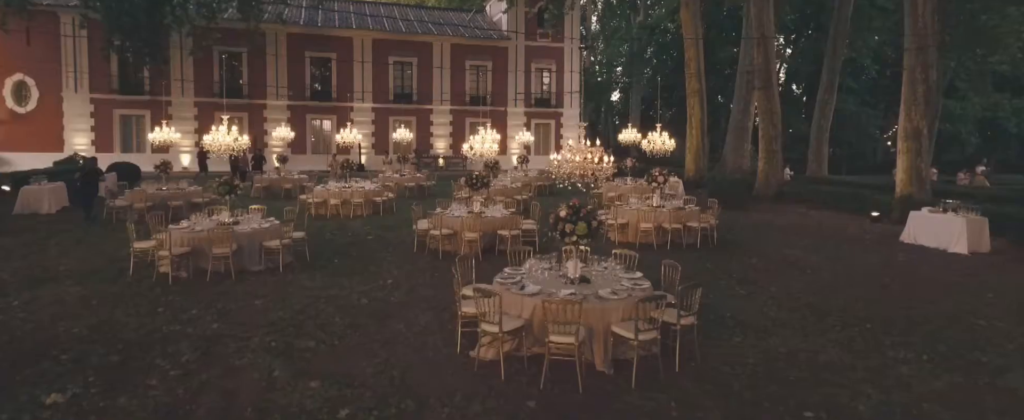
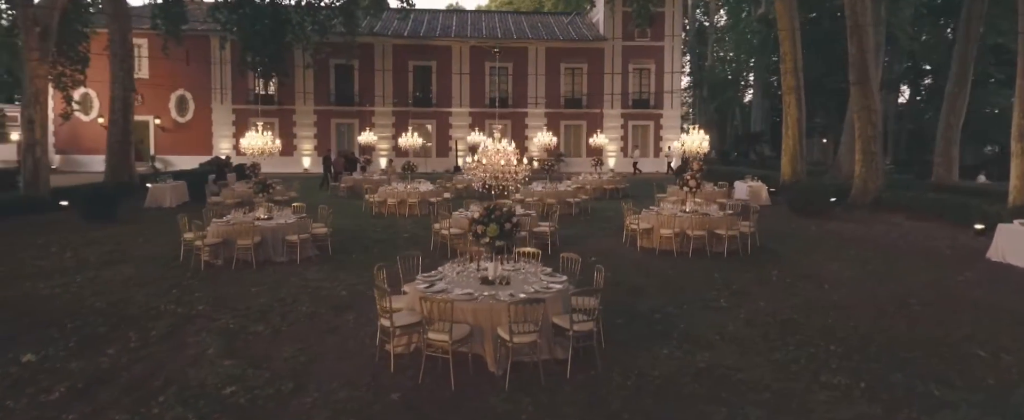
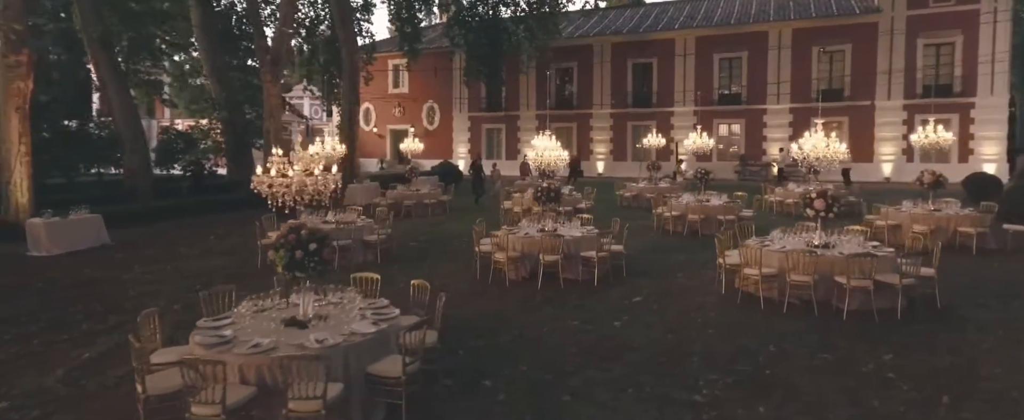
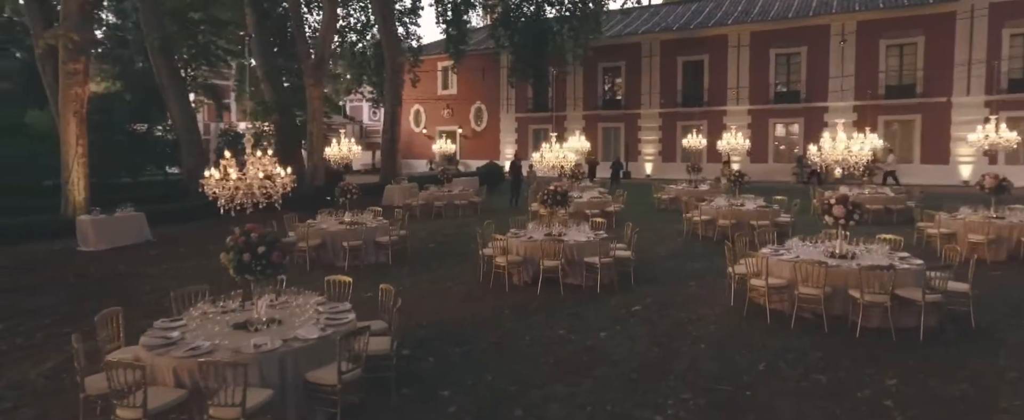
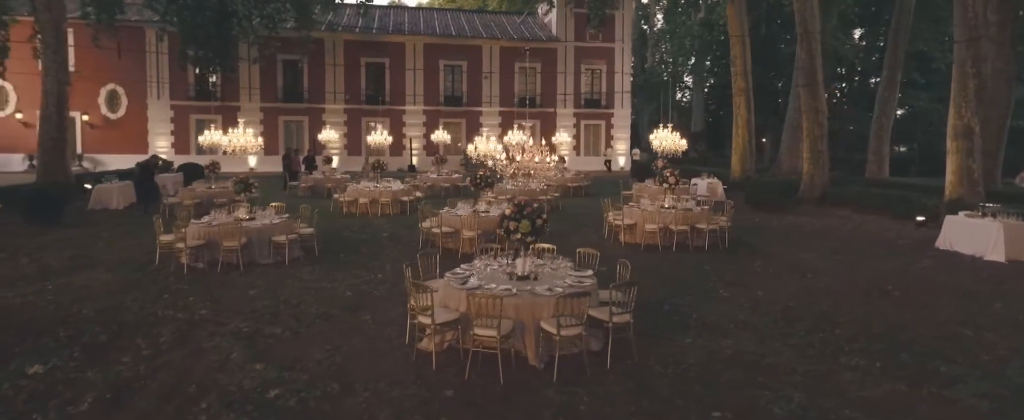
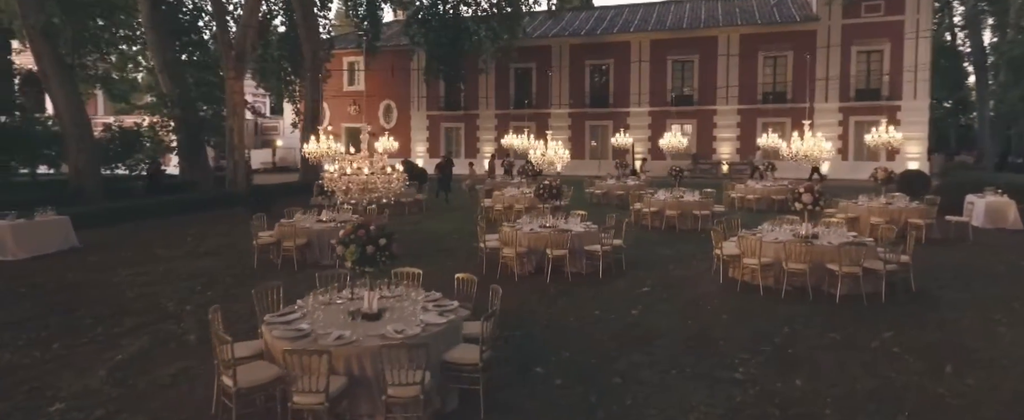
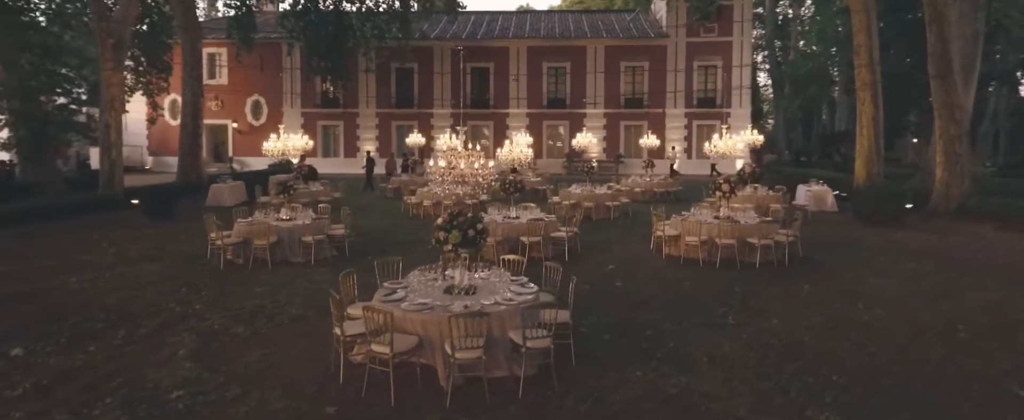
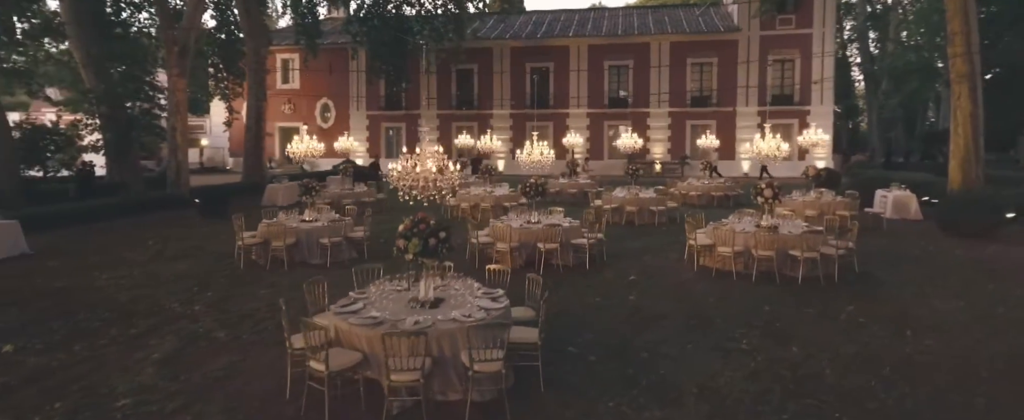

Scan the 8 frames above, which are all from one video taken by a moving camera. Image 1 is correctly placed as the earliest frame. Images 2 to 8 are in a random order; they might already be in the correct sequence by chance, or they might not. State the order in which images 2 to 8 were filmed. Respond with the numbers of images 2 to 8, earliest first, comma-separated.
5, 2, 7, 8, 6, 3, 4
